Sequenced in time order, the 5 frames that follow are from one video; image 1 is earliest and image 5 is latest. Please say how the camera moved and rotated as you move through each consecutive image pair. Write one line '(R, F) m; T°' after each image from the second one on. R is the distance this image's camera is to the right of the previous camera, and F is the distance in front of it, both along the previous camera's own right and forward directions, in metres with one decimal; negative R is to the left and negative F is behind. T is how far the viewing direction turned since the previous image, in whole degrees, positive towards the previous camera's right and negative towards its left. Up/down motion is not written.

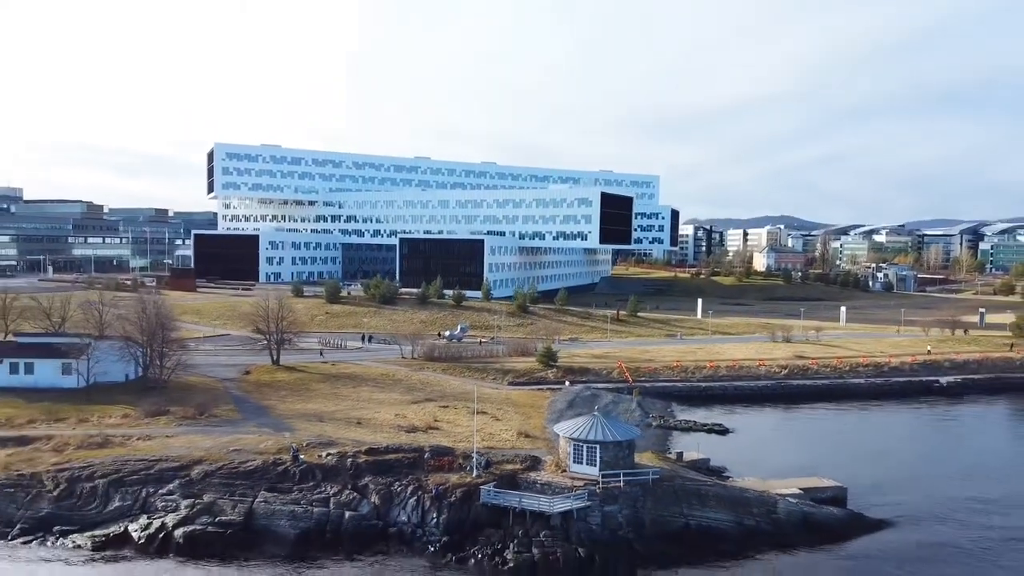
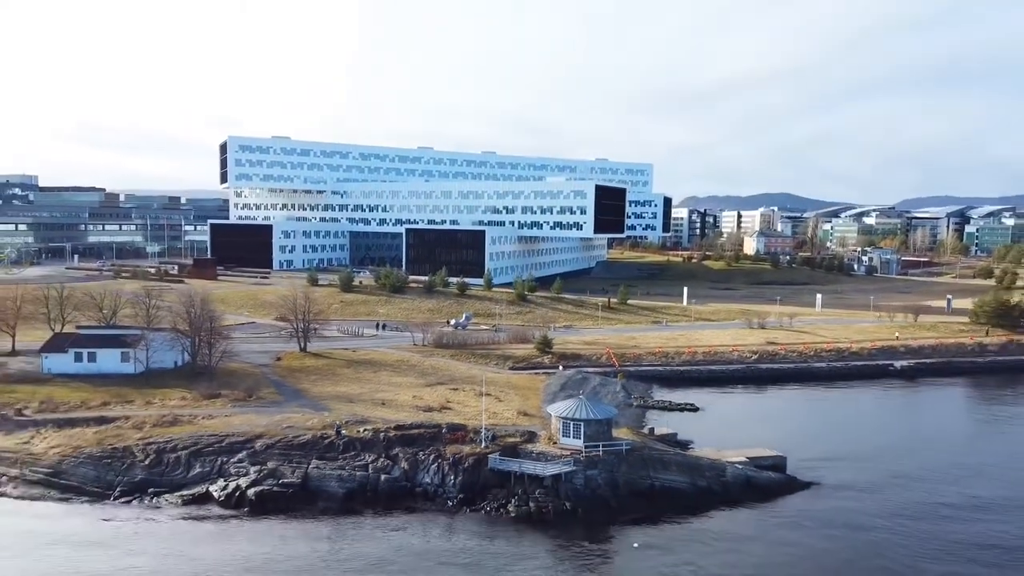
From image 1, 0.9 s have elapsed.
(0.0, -3.1) m; 0°
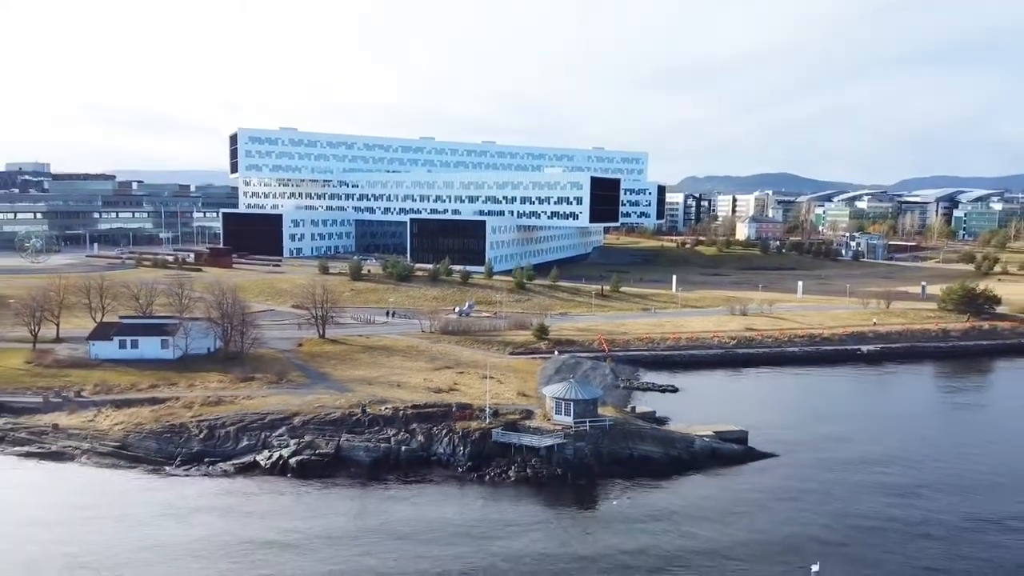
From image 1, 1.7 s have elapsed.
(0.0, -2.7) m; 0°
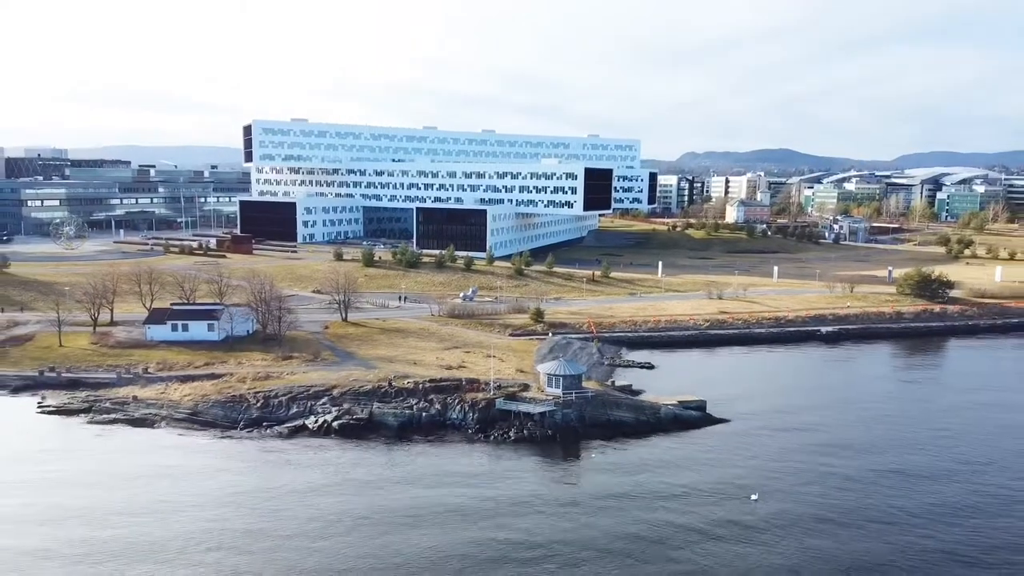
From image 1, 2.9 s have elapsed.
(0.0, -4.1) m; 0°
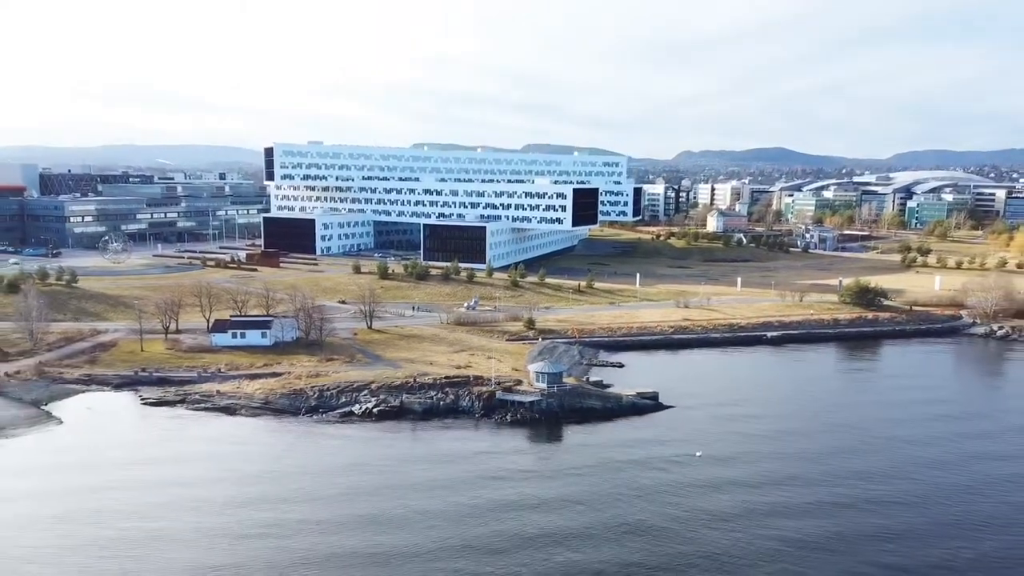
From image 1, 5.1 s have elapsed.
(+0.1, -7.2) m; 0°
